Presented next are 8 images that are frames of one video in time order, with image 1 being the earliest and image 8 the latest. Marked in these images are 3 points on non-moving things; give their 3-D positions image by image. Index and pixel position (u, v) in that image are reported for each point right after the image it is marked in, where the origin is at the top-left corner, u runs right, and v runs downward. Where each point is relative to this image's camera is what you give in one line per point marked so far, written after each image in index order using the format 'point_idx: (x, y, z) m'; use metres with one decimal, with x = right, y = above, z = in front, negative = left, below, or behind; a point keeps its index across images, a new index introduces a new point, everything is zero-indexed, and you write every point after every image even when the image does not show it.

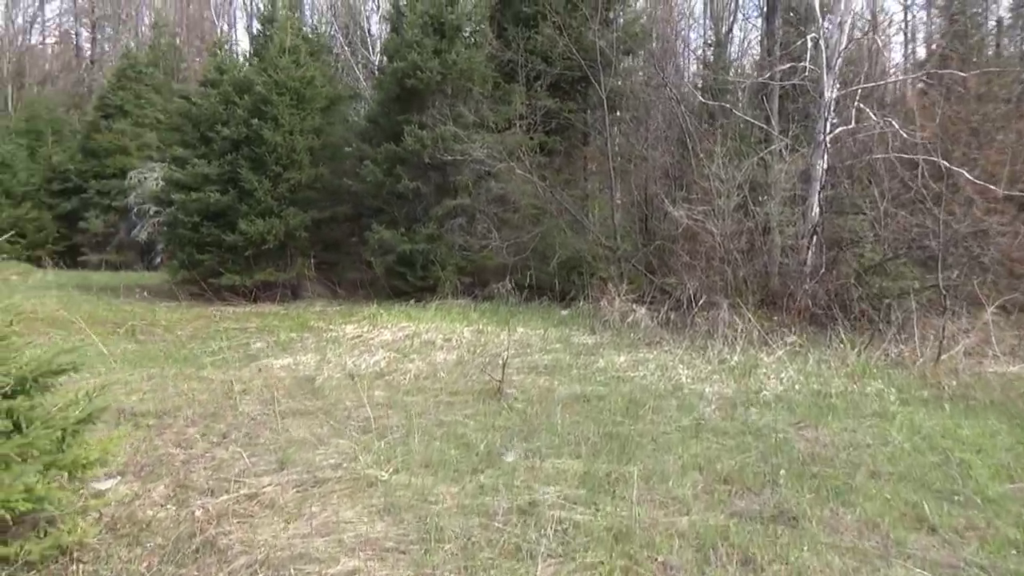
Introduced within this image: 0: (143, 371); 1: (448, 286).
0: (-3.3, -0.8, +7.2) m
1: (-1.0, 0.0, +12.4) m
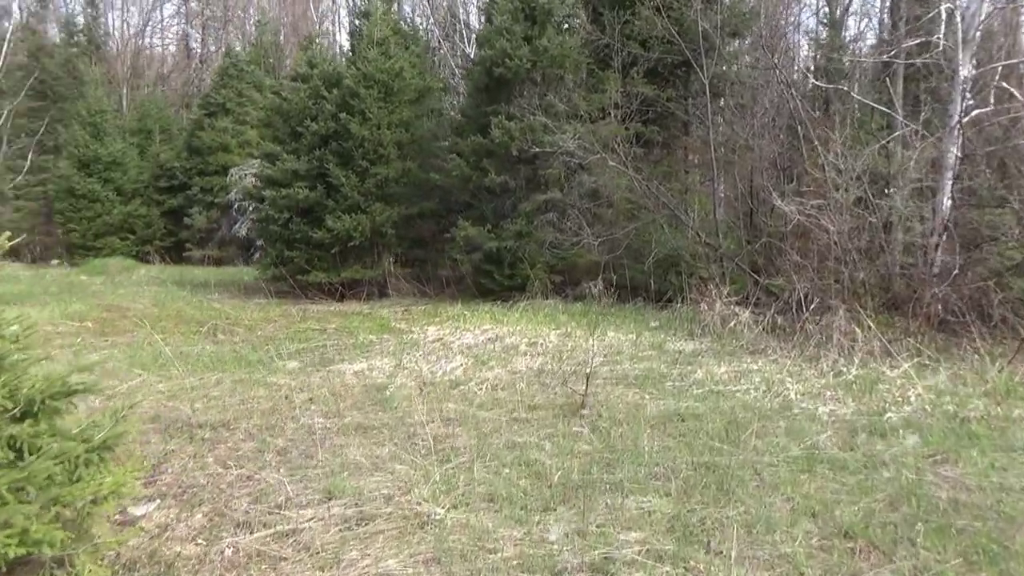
0: (-2.6, -0.8, +7.0) m
1: (+0.4, +0.1, +11.8) m
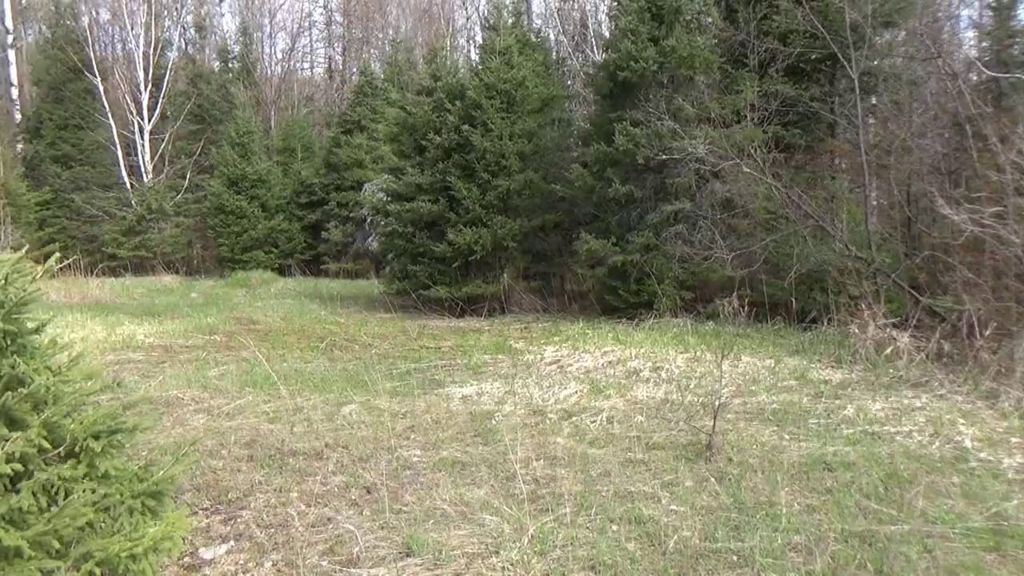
0: (-1.6, -0.9, +6.8) m
1: (+2.1, -0.2, +11.0) m
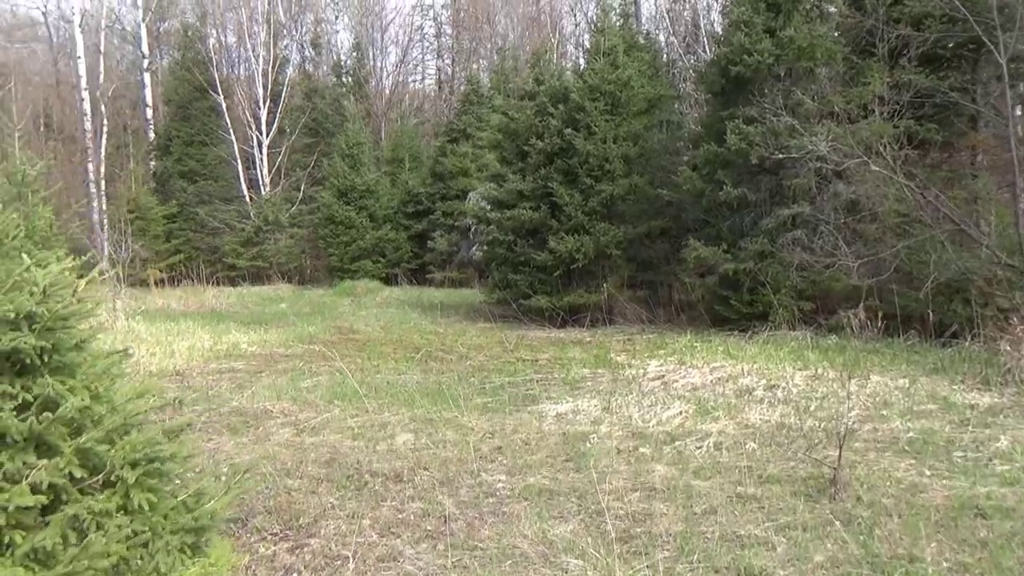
0: (-0.8, -1.0, +6.5) m
1: (+3.5, -0.3, +10.2) m
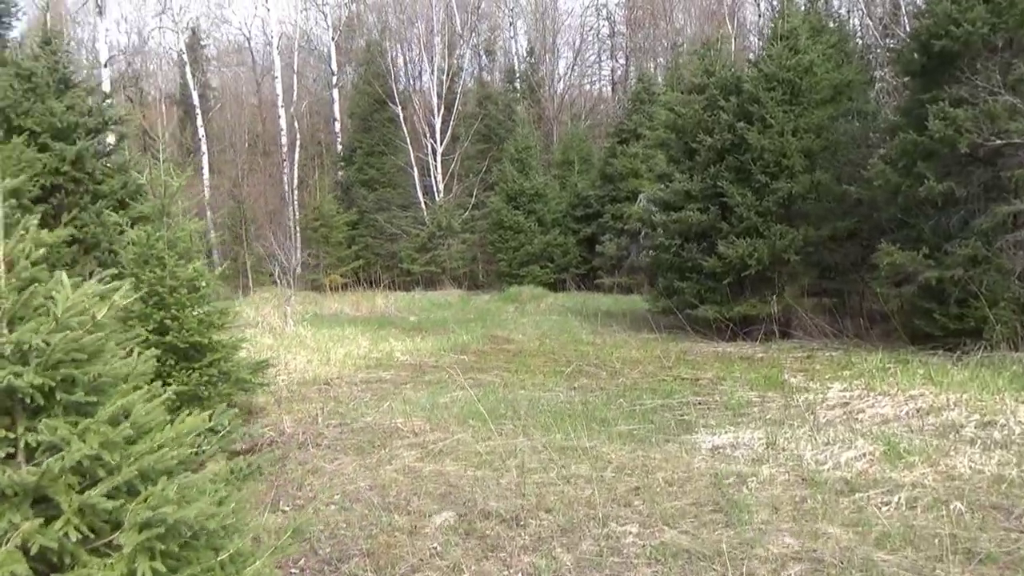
0: (+0.2, -1.1, +5.9) m
1: (+5.3, -0.4, +8.5) m
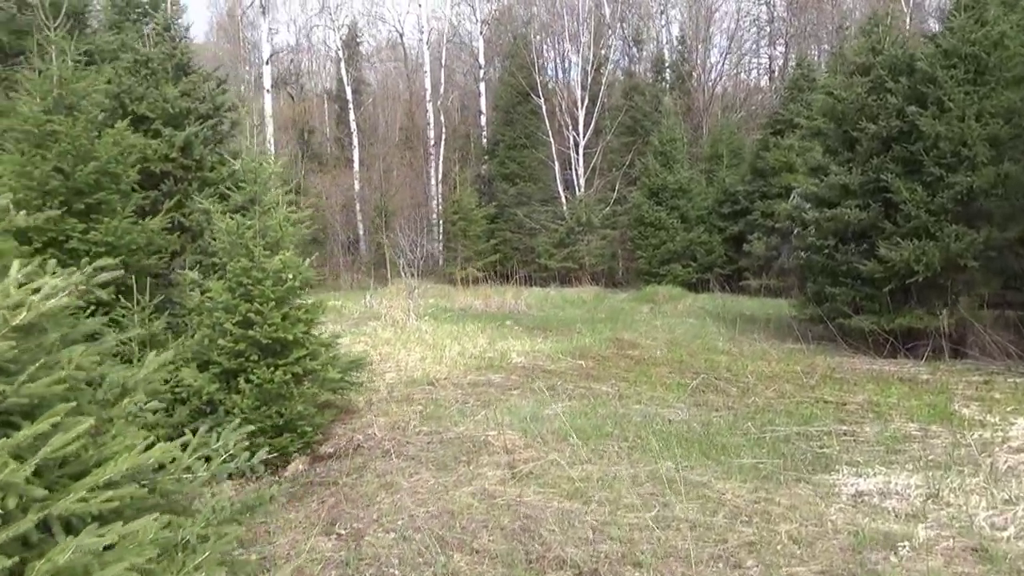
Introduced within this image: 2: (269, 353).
0: (+0.9, -1.2, +5.1) m
1: (+6.3, -0.6, +6.8) m
2: (-1.8, -0.5, +5.8) m
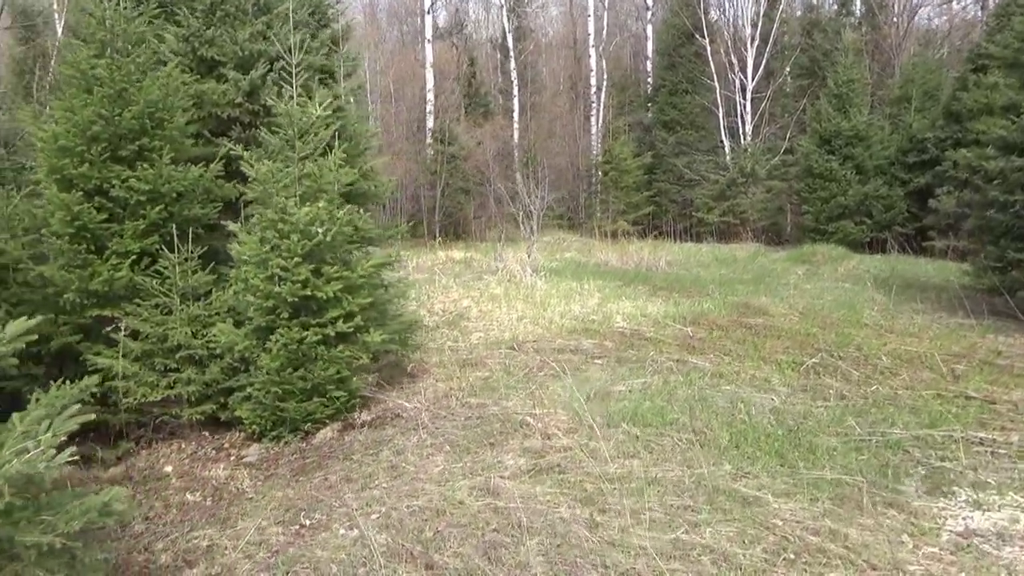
0: (+1.0, -1.0, +4.2) m
1: (+6.7, -0.5, +4.6) m
2: (-1.4, -0.2, +5.4) m
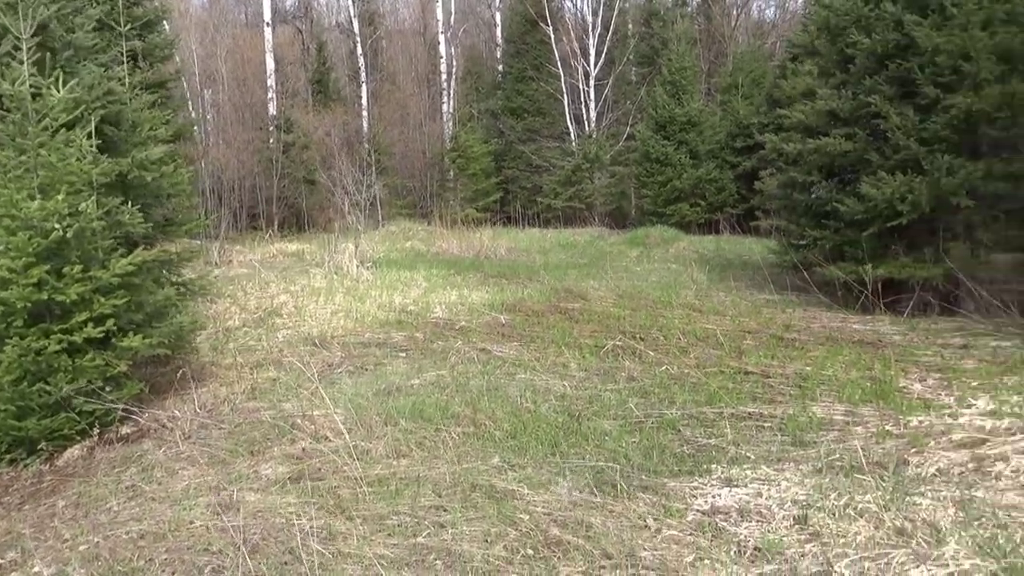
0: (-0.2, -0.9, +4.0) m
1: (+5.3, -0.3, +5.4) m
2: (-2.8, -0.2, +4.8) m
